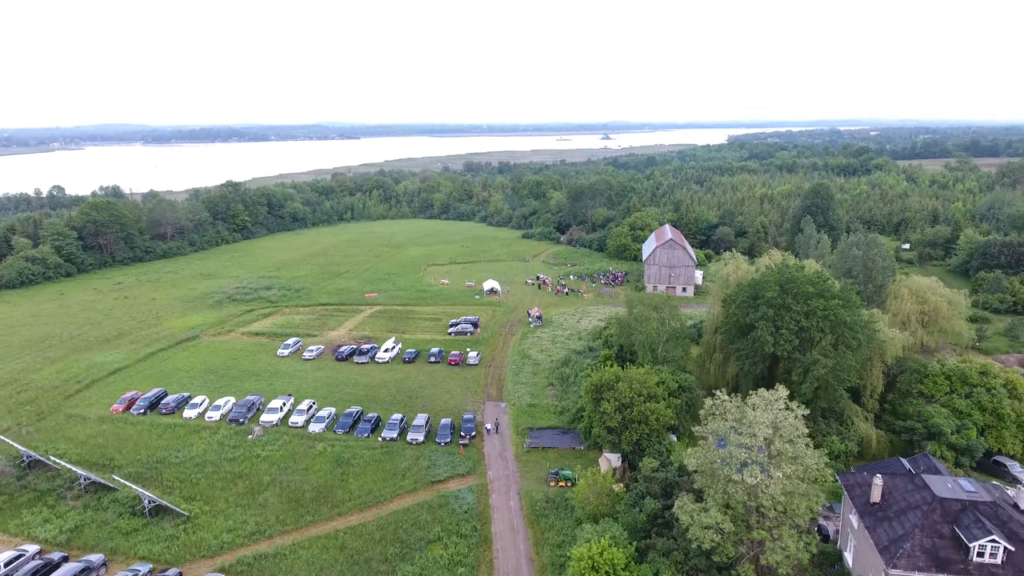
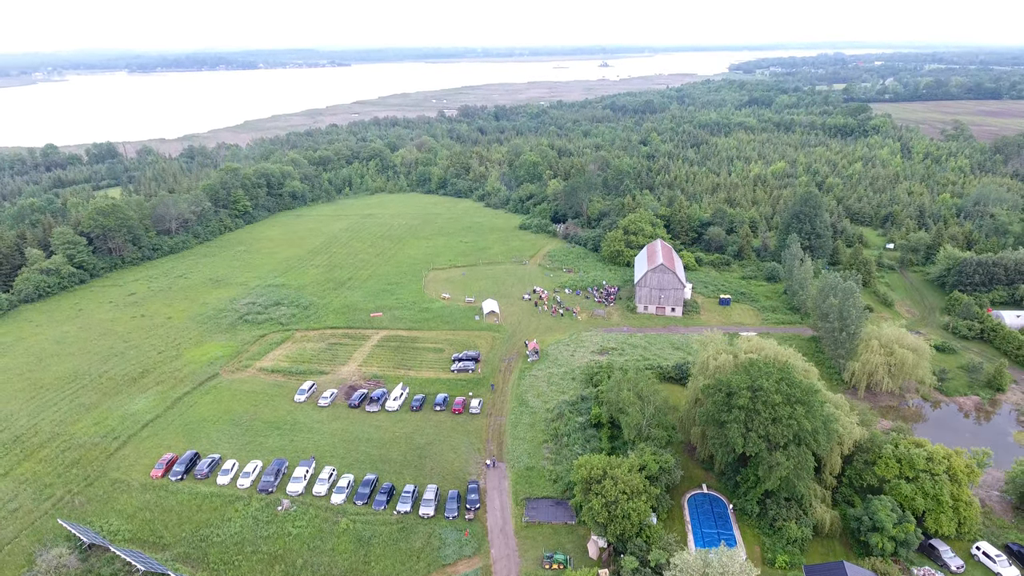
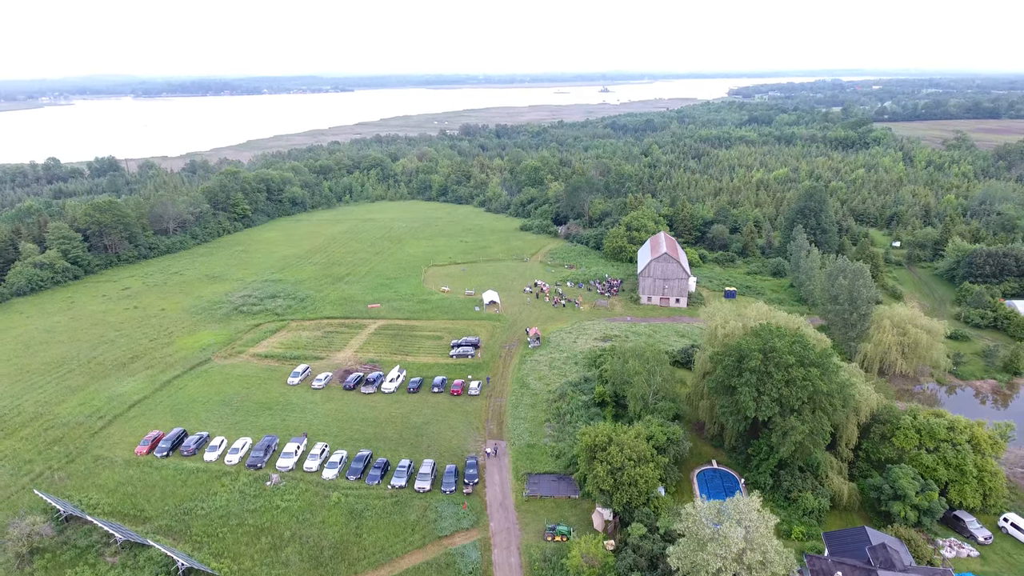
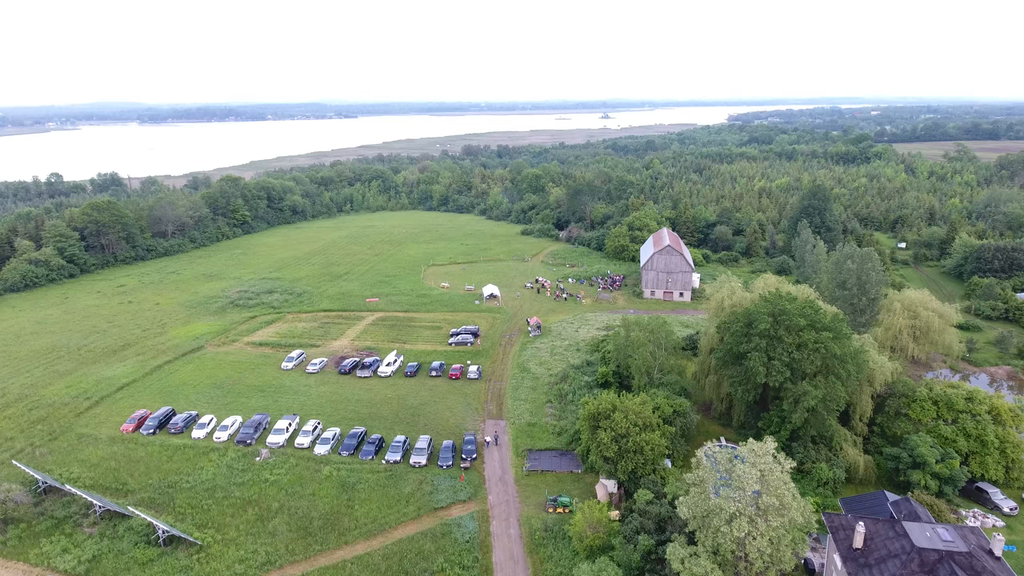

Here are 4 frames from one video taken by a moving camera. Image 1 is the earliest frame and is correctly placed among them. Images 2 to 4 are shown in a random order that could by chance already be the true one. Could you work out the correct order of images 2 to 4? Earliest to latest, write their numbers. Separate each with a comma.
4, 3, 2
